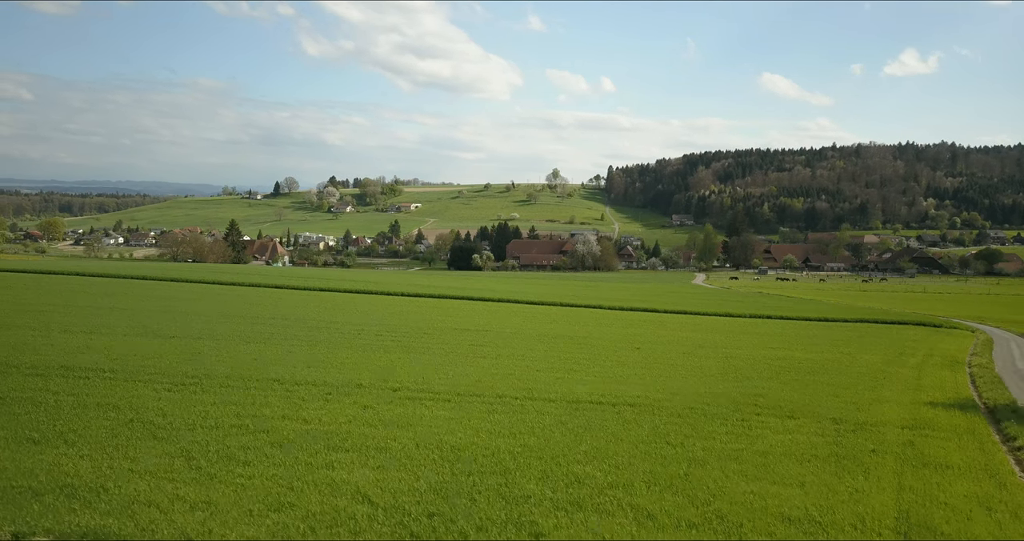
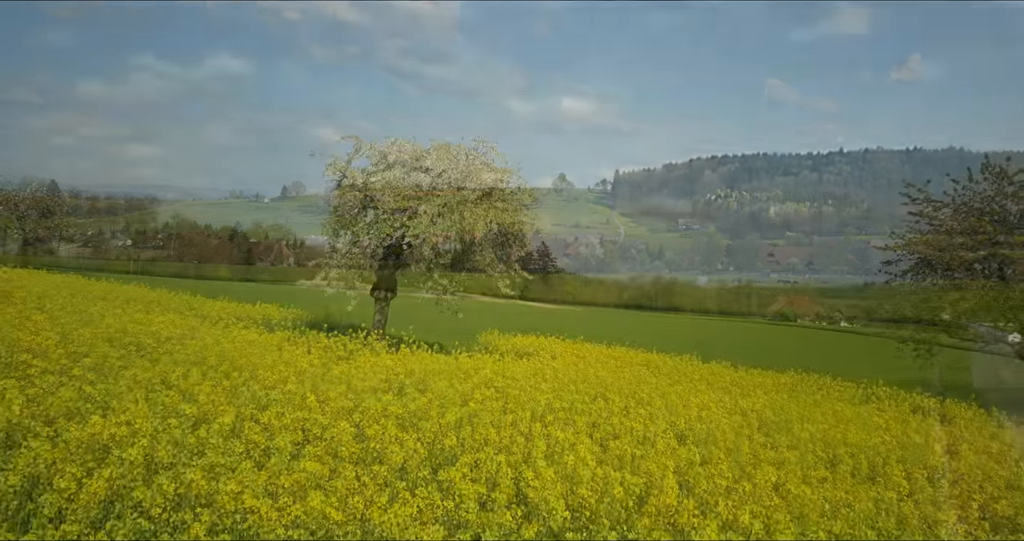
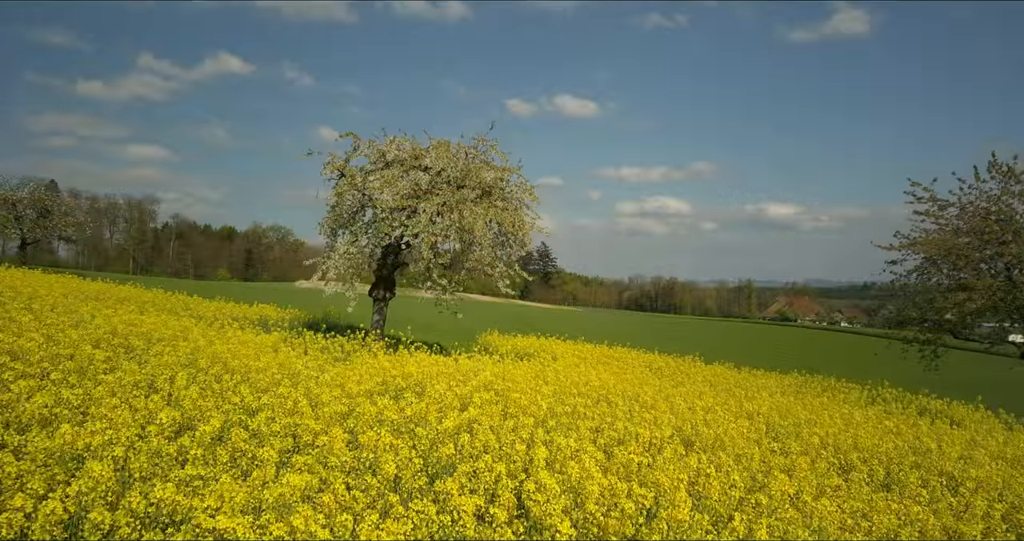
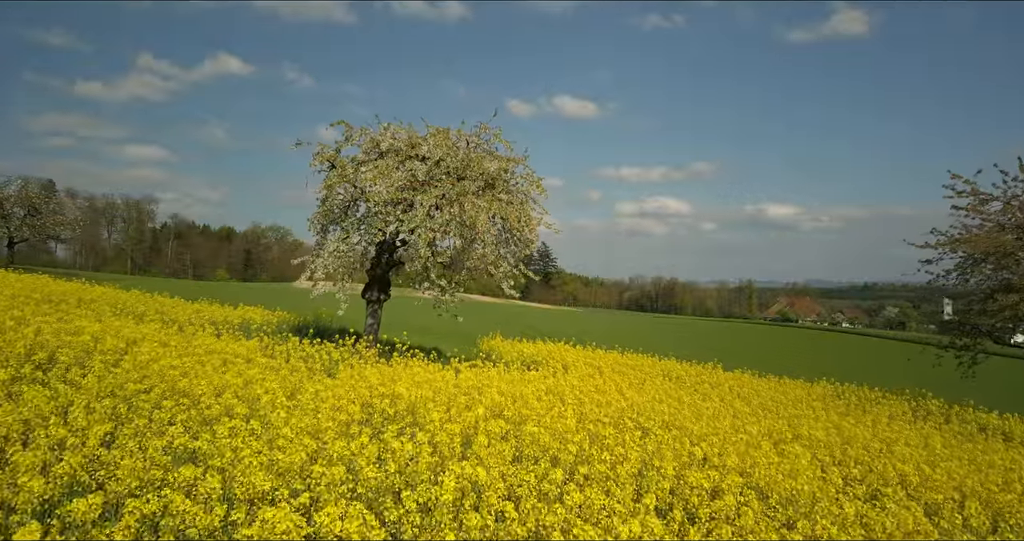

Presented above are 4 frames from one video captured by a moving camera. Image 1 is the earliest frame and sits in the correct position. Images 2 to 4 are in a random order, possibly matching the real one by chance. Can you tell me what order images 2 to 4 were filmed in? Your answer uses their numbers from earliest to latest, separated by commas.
2, 3, 4
